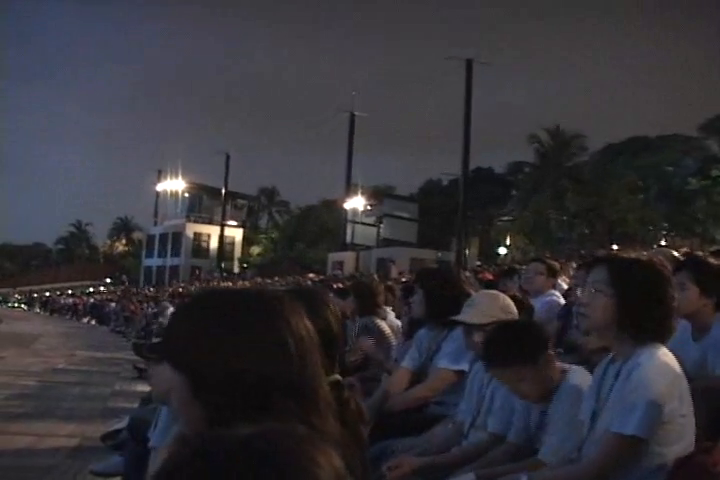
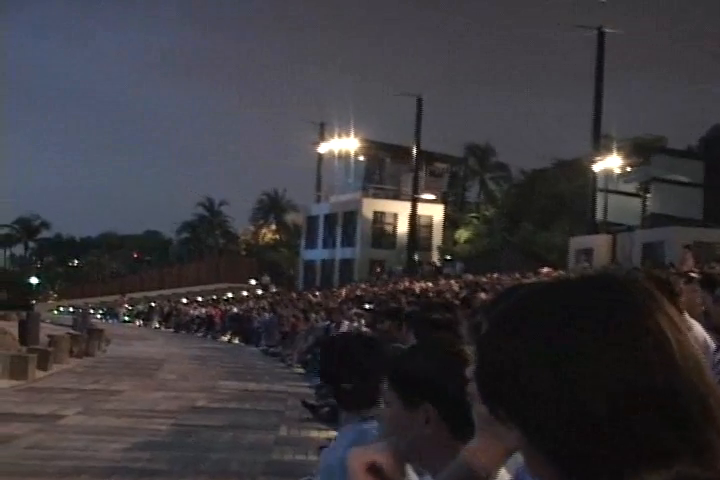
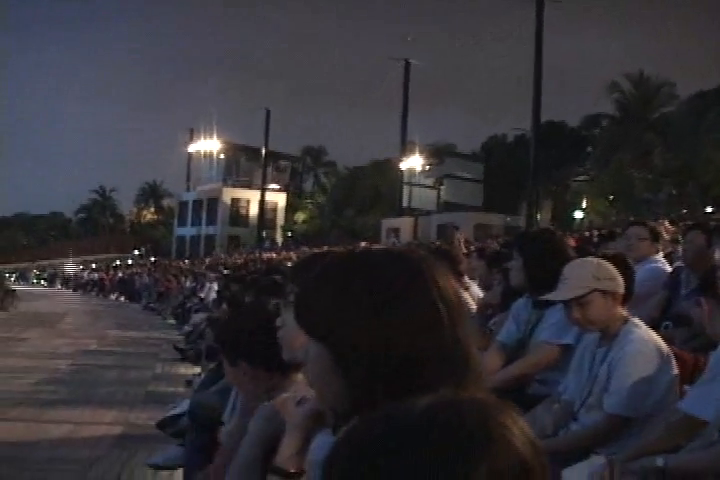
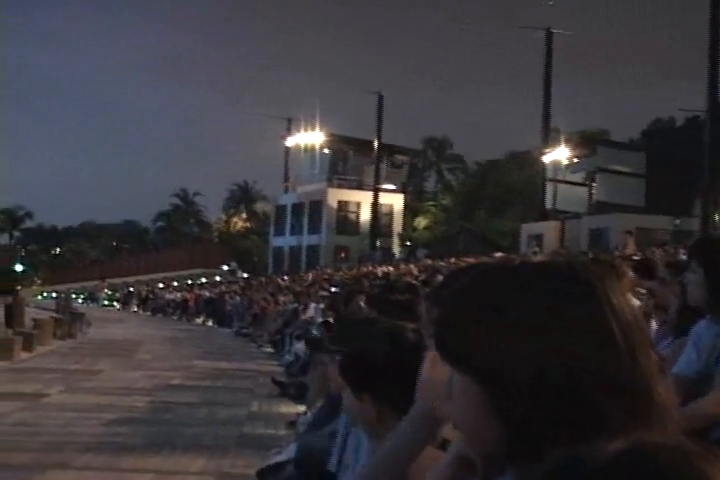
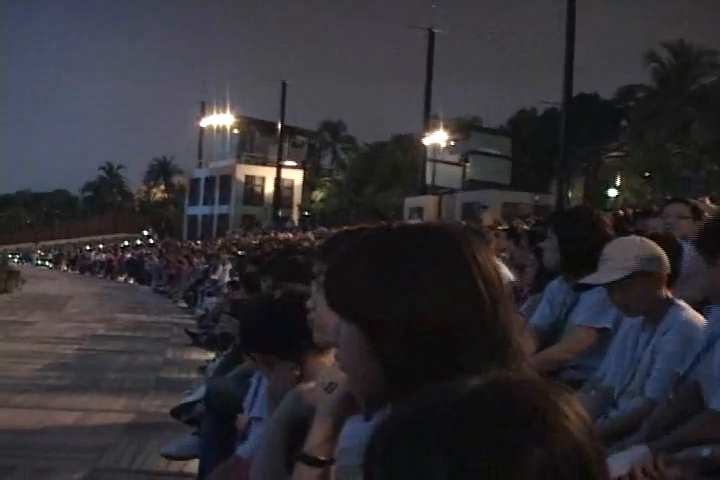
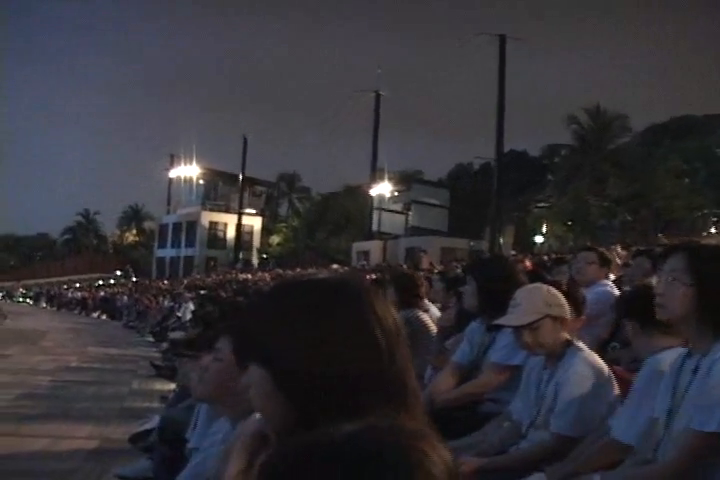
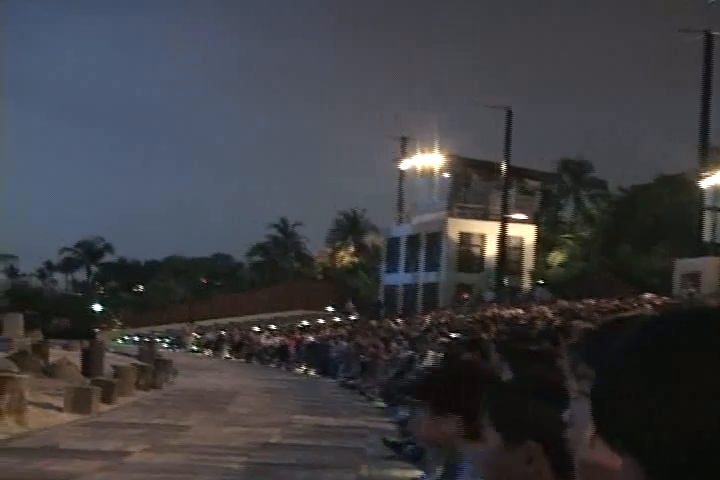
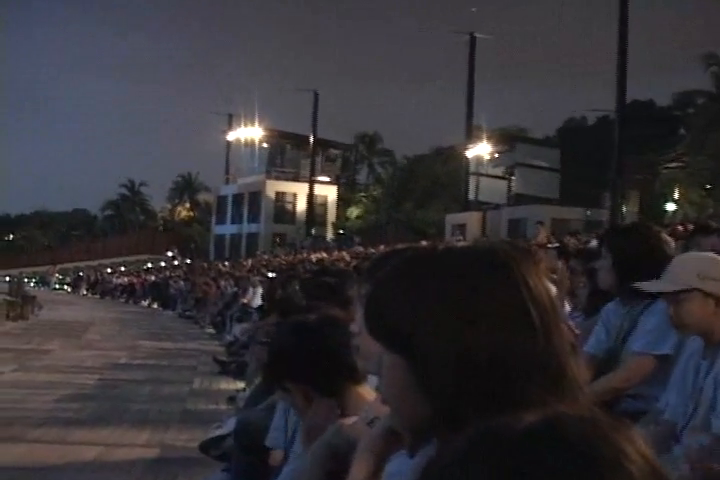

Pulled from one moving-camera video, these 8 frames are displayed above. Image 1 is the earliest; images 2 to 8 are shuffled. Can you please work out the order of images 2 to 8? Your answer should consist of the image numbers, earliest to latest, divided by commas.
6, 3, 5, 8, 4, 2, 7
